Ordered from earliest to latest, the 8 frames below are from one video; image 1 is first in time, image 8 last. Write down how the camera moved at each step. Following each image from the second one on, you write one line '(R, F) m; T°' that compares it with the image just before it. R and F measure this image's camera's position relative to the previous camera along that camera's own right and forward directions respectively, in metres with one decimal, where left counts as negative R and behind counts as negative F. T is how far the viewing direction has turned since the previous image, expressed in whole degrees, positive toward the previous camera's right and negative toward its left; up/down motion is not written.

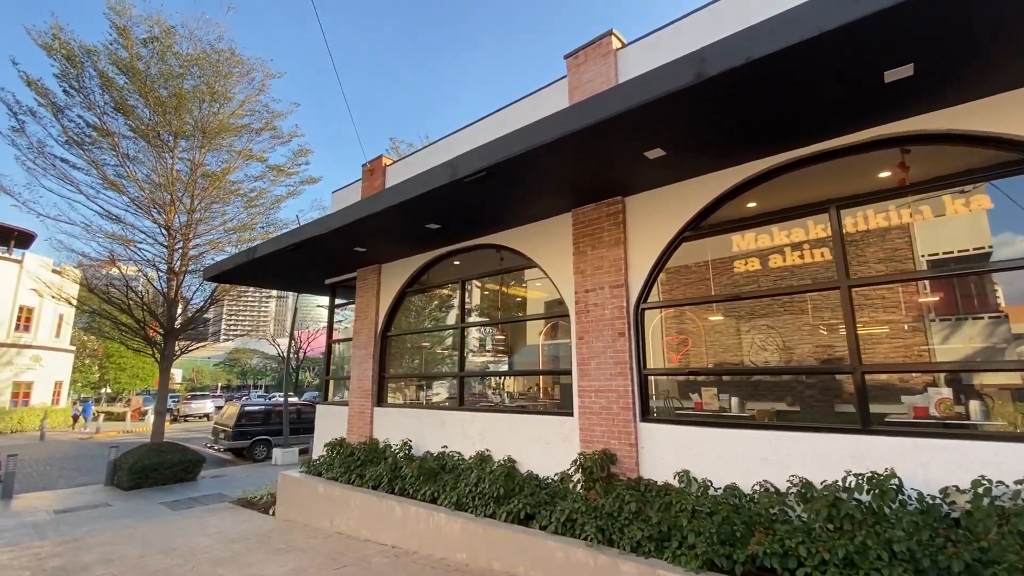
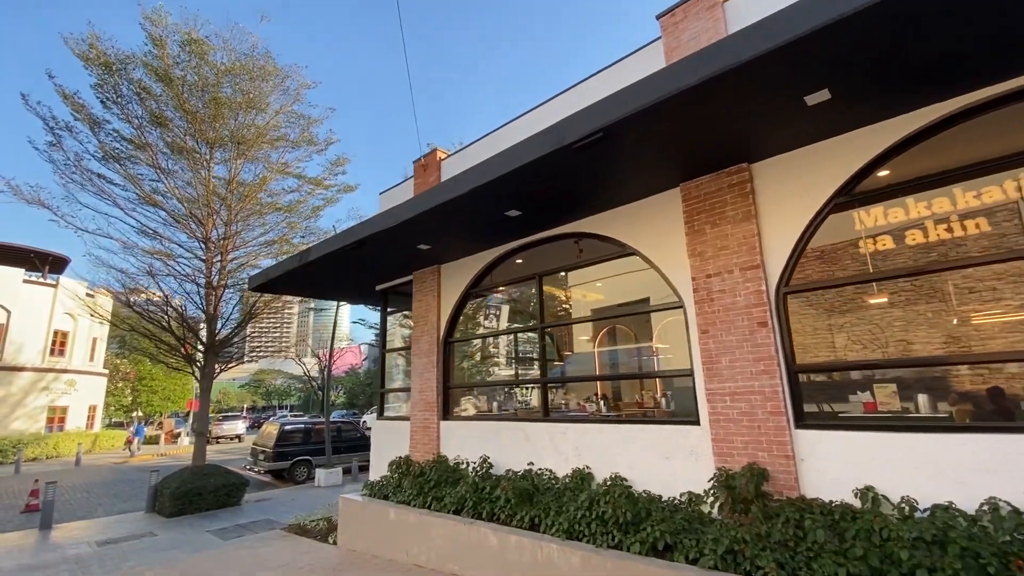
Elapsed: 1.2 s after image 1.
(-0.9, +0.7) m; -2°
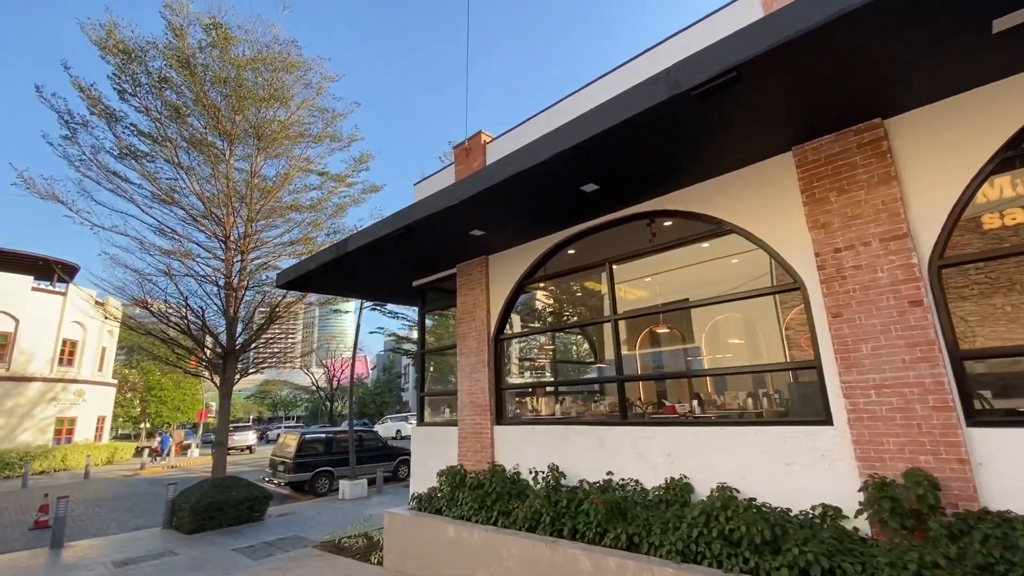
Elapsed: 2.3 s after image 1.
(-0.8, +0.7) m; 0°
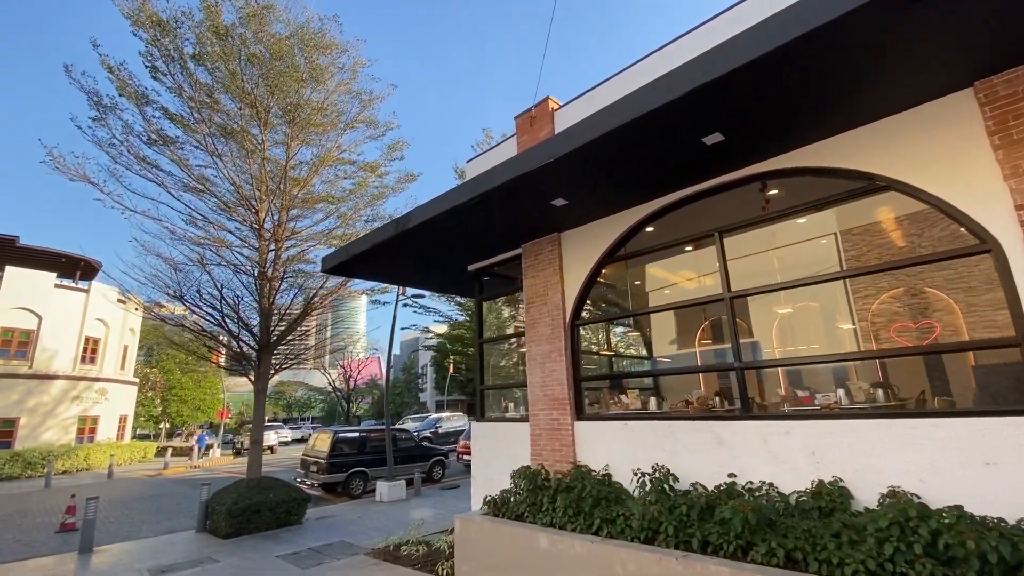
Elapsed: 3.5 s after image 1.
(-0.9, +0.7) m; -1°
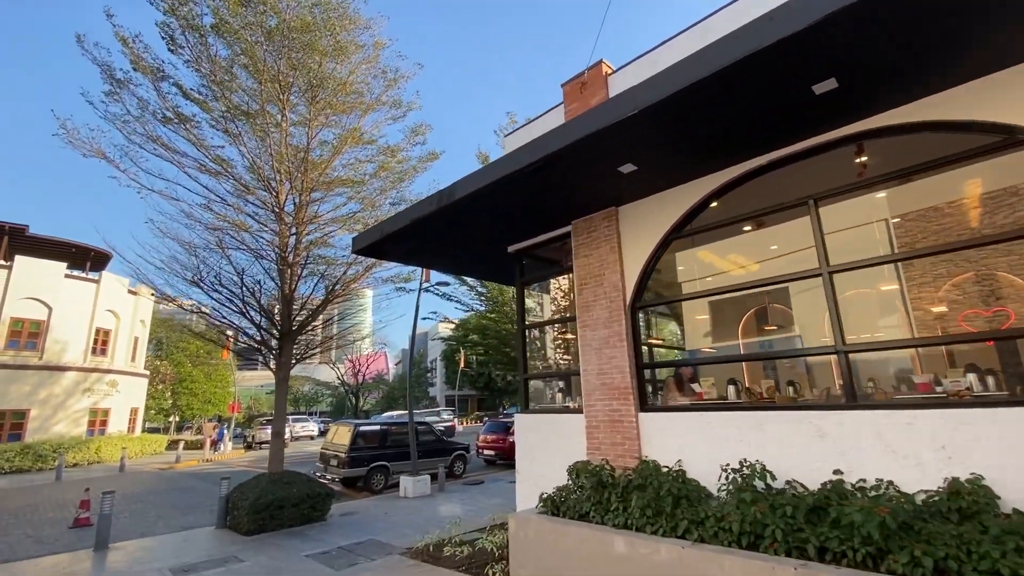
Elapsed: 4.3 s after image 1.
(-0.6, +0.5) m; -1°
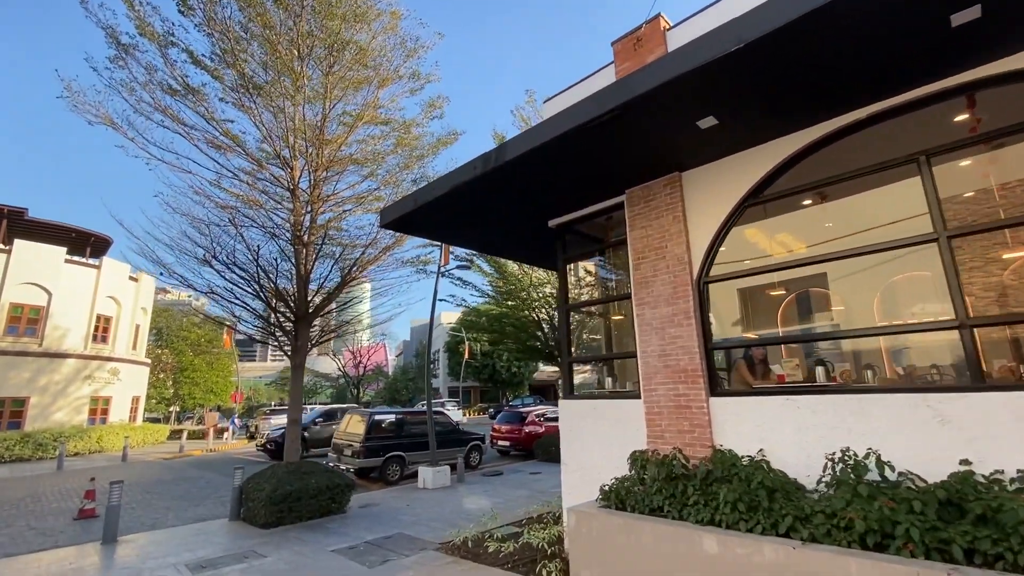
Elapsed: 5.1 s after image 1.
(-0.6, +0.5) m; 0°
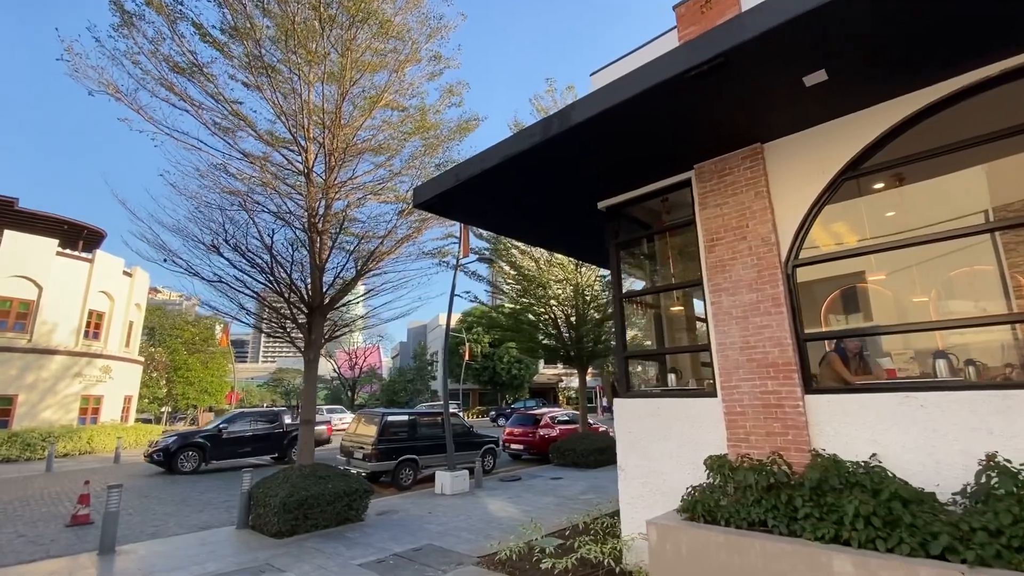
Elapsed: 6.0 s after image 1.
(-0.7, +0.6) m; +1°
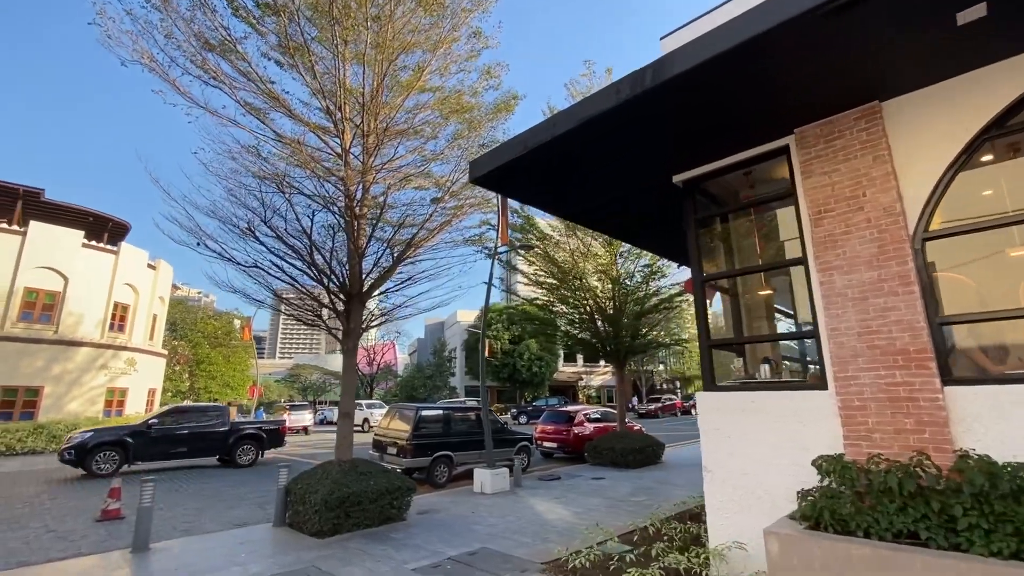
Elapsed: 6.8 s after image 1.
(-0.6, +0.5) m; -1°
